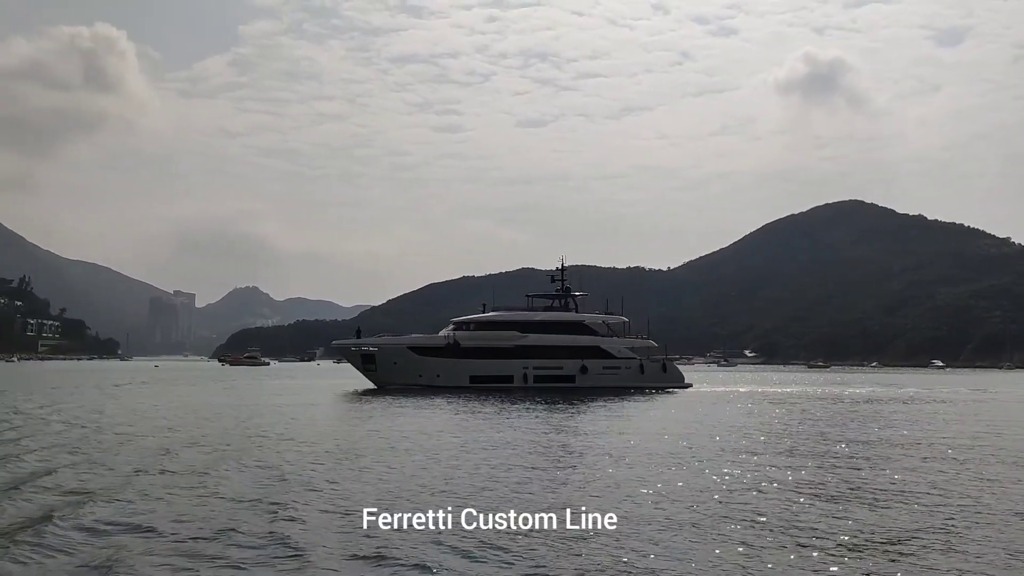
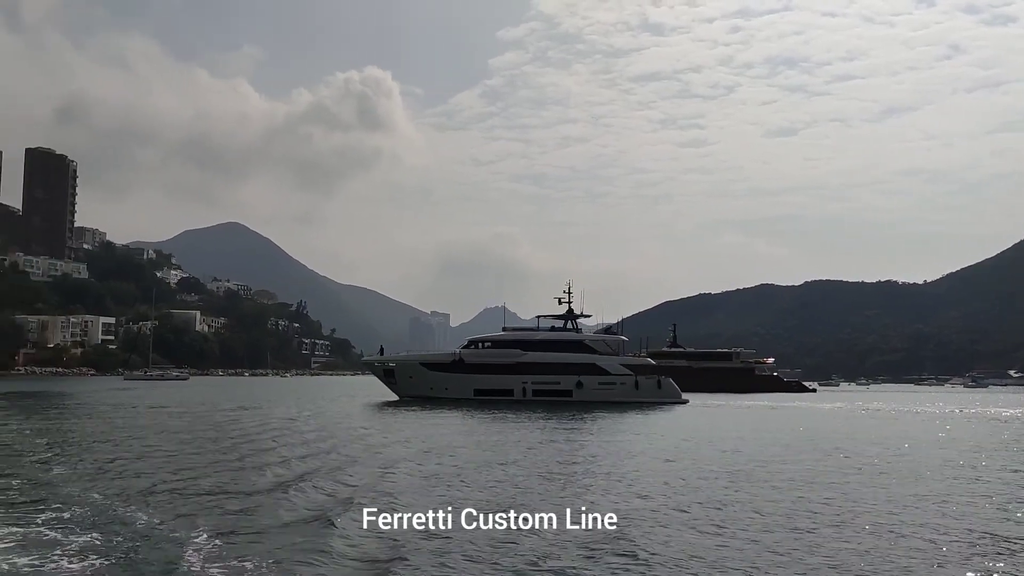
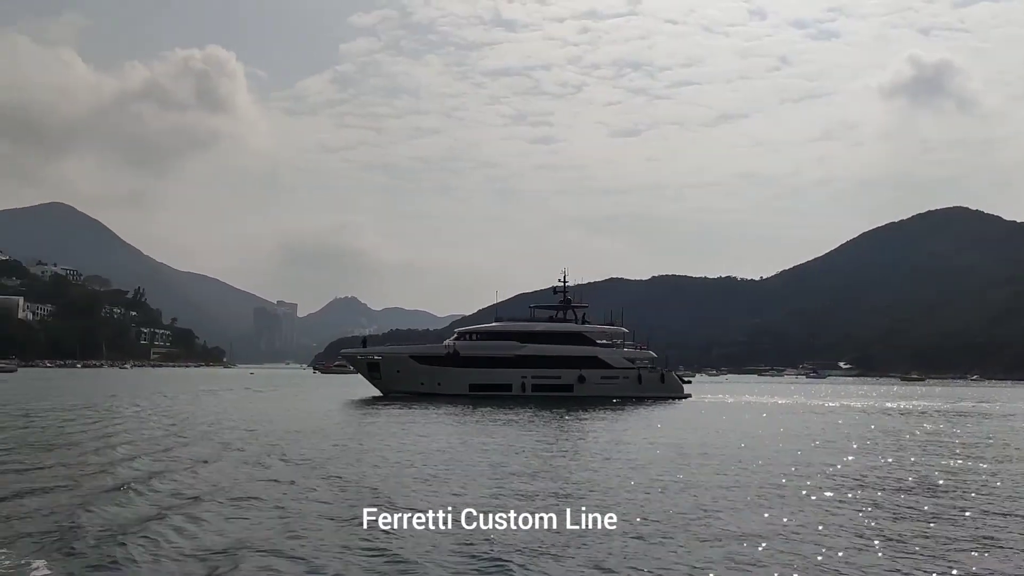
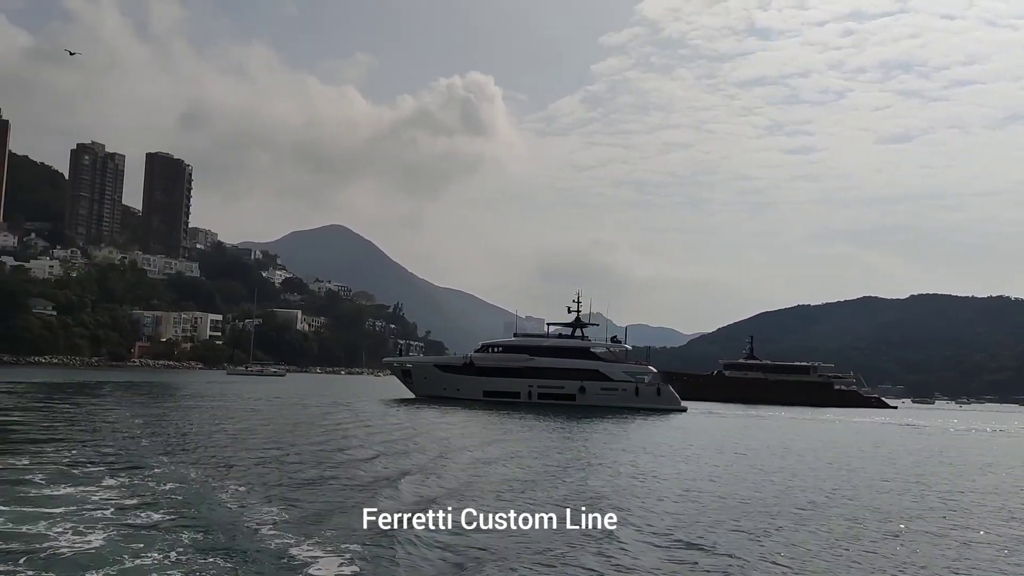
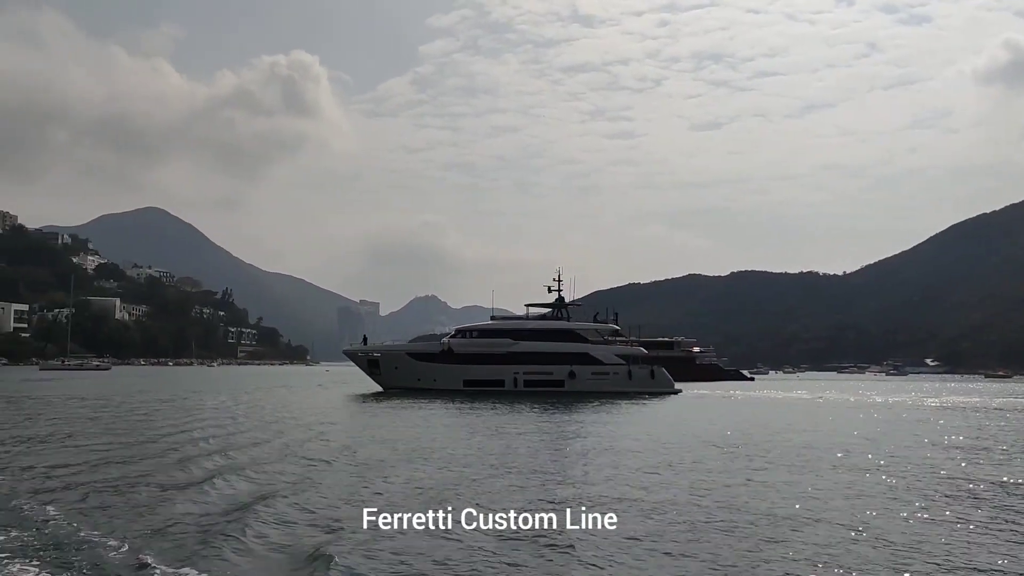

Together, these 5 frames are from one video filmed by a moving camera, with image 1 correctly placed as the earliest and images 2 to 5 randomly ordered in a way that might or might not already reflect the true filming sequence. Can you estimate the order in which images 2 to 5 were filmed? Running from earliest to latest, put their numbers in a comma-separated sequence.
3, 5, 2, 4
